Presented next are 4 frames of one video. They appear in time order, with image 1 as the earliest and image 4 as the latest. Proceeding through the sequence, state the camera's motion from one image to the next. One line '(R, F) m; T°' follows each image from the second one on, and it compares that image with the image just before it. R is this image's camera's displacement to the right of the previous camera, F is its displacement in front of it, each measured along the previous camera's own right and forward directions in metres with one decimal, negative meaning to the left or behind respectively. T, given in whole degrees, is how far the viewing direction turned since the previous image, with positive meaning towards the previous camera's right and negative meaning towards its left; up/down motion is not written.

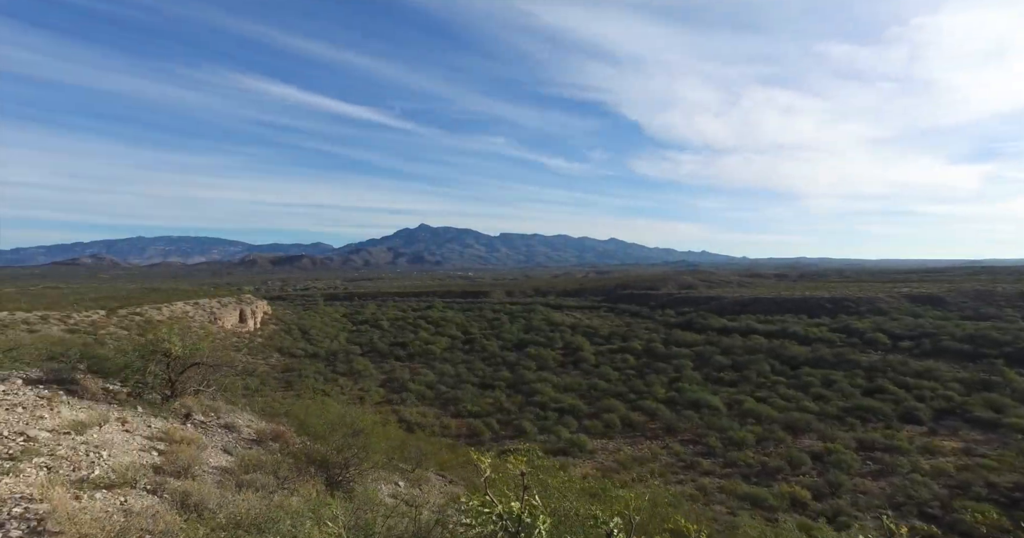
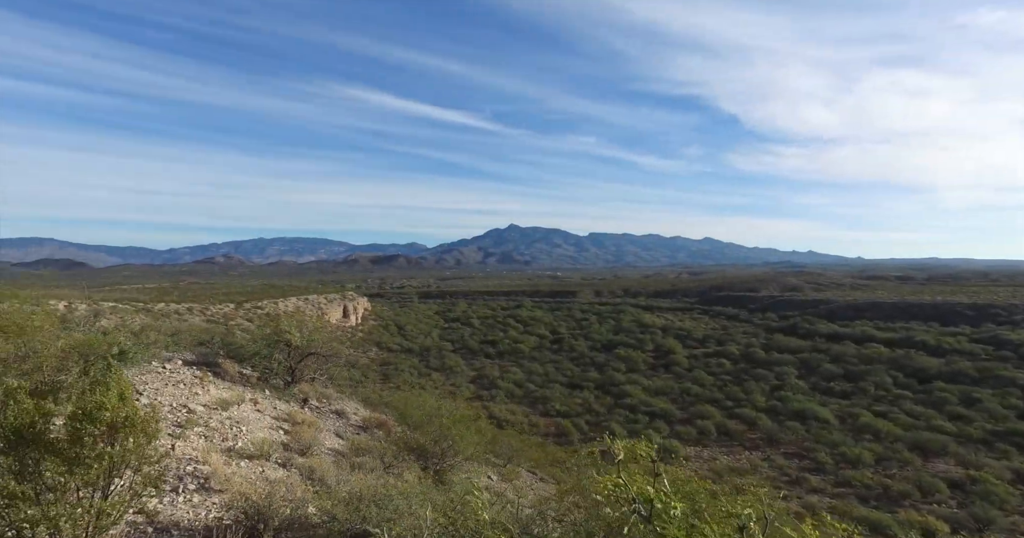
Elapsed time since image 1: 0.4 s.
(-0.1, -0.1) m; -10°
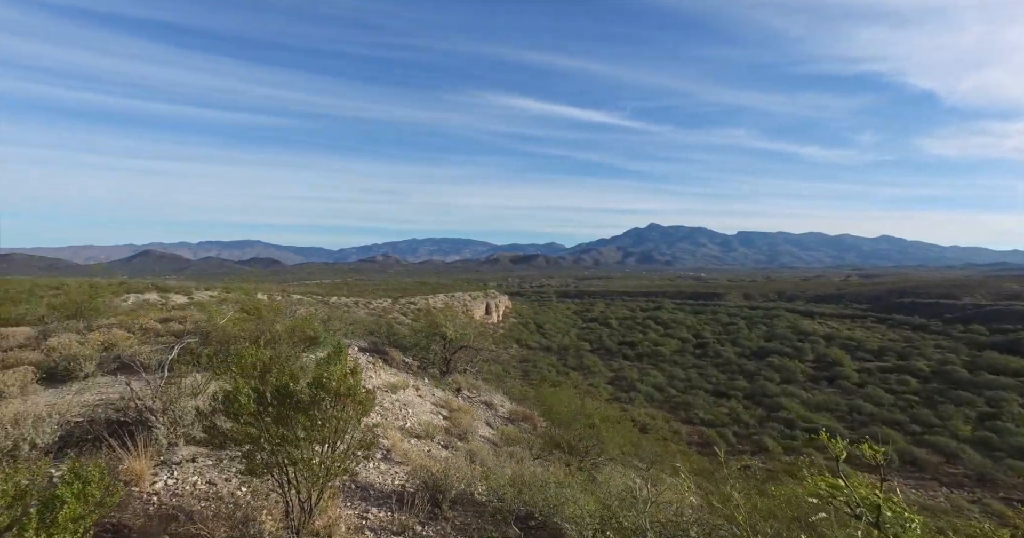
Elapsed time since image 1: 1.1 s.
(-0.2, -0.2) m; -15°
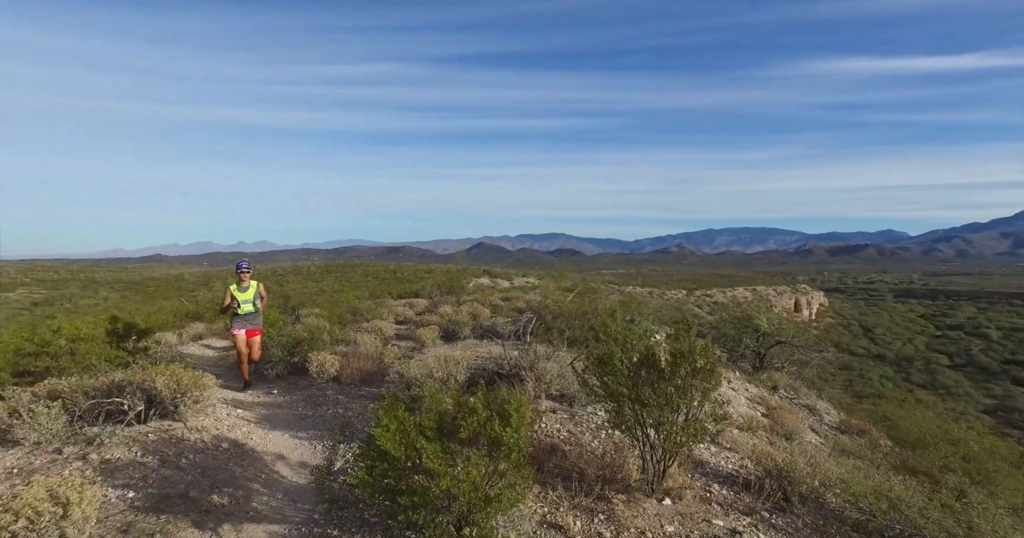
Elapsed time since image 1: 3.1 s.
(-0.4, -0.4) m; -31°
